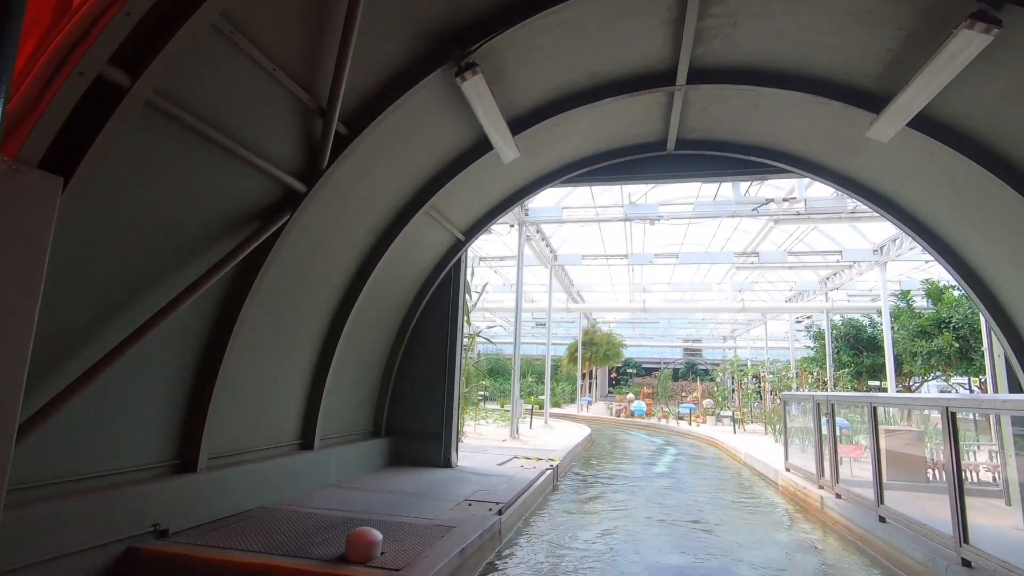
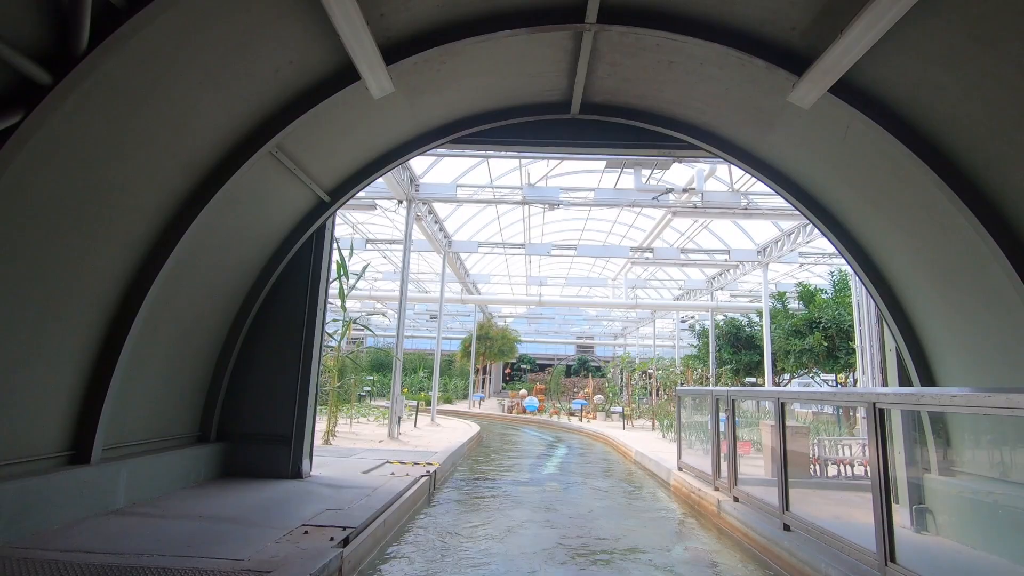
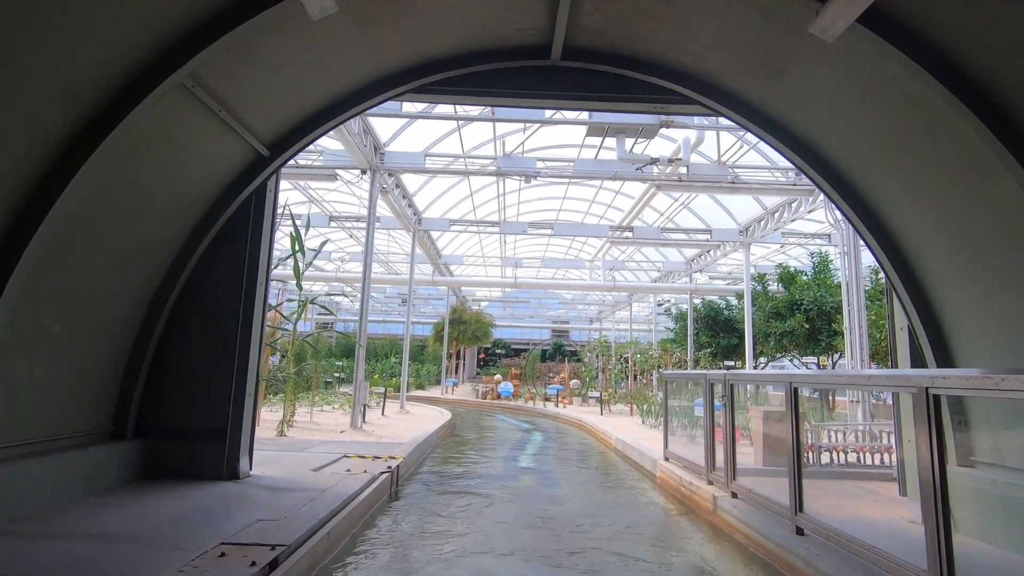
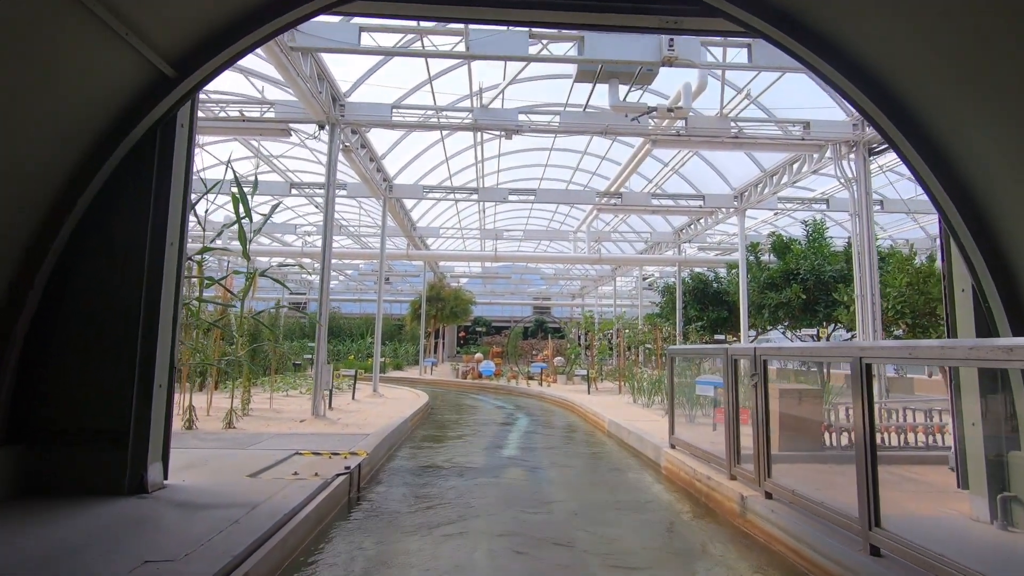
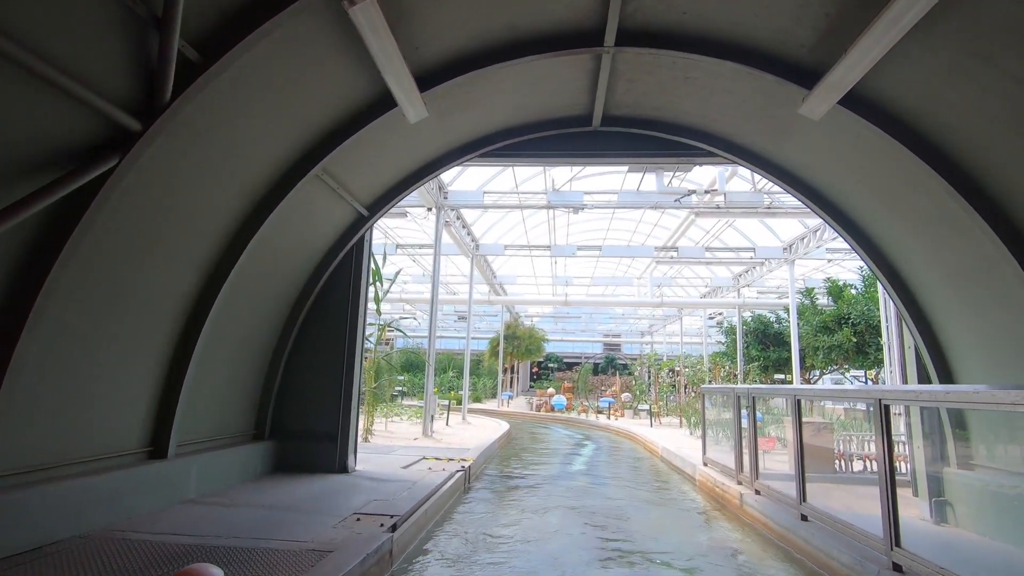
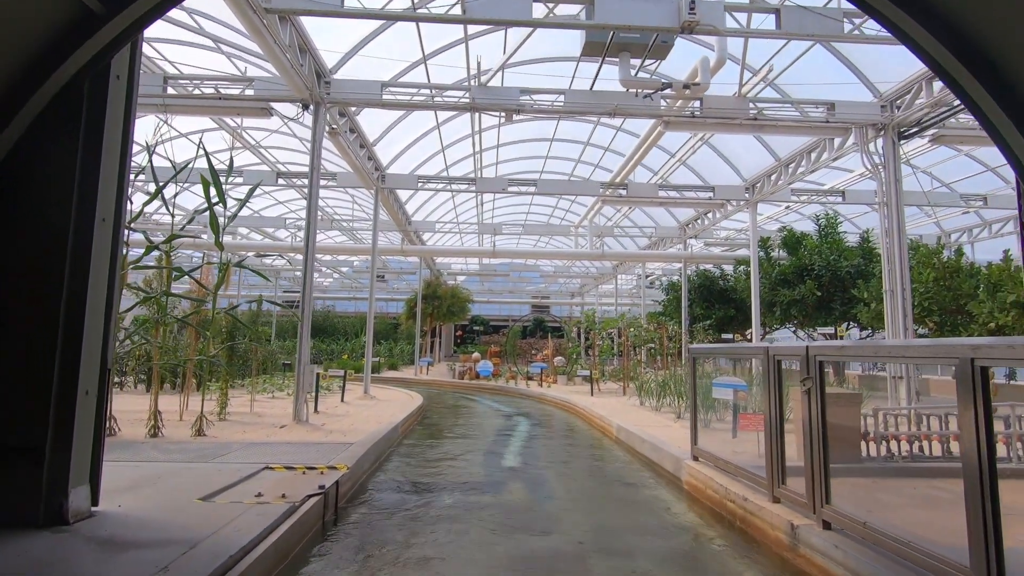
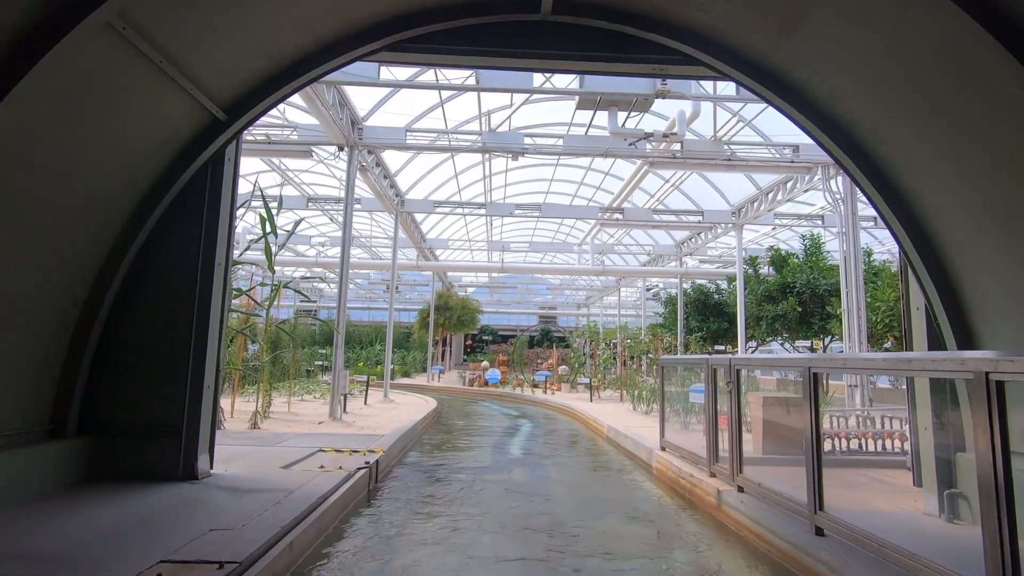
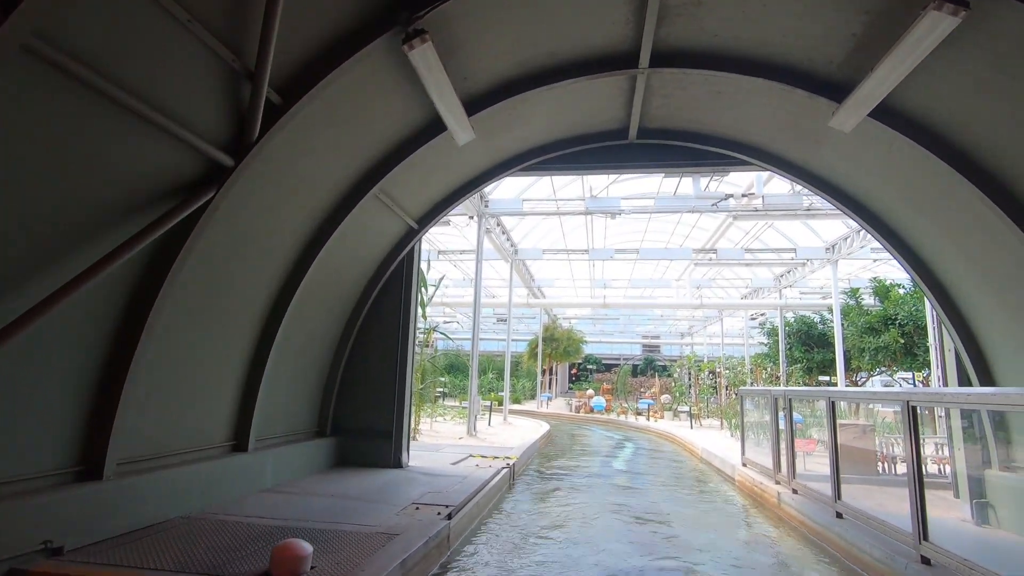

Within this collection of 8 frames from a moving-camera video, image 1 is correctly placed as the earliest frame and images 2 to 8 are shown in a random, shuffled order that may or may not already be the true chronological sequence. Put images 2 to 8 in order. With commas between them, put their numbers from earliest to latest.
8, 5, 2, 3, 7, 4, 6
